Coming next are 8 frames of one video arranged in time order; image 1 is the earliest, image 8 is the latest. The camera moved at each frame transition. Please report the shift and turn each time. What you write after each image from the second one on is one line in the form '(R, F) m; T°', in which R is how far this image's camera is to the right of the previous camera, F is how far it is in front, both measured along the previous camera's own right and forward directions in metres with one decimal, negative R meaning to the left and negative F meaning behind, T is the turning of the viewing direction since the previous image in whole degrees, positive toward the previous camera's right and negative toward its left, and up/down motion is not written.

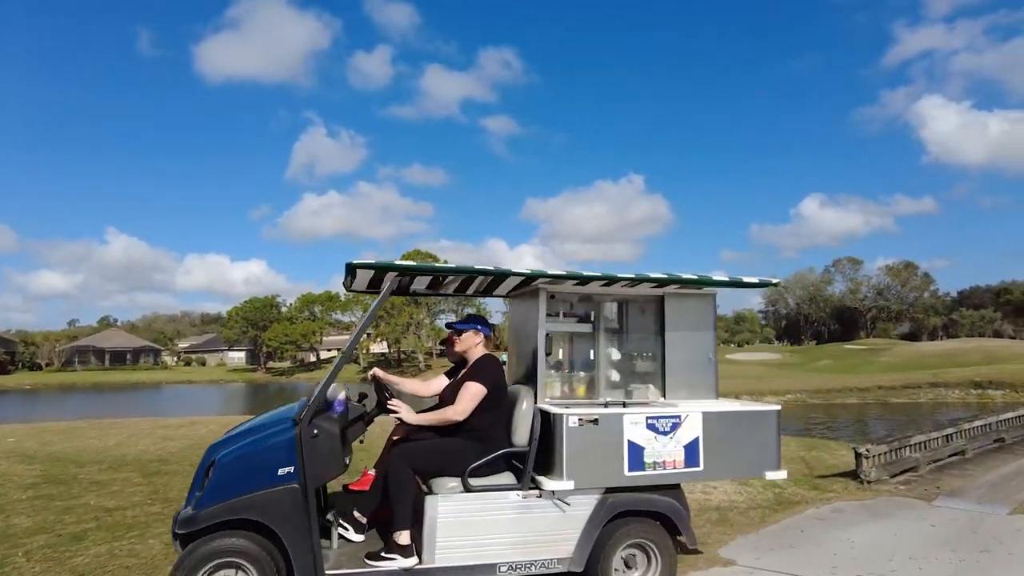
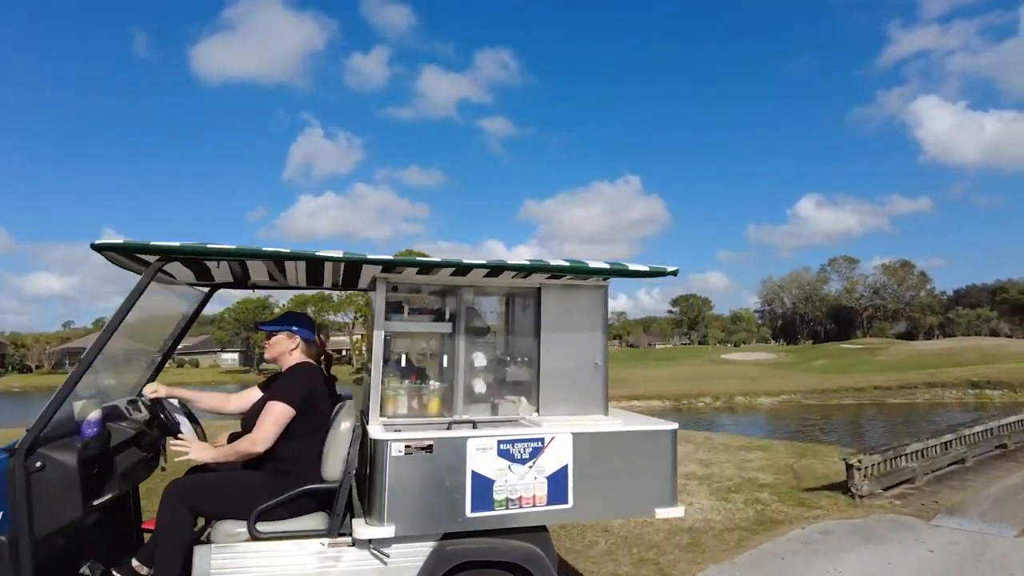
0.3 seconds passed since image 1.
(+0.6, +0.9) m; 0°
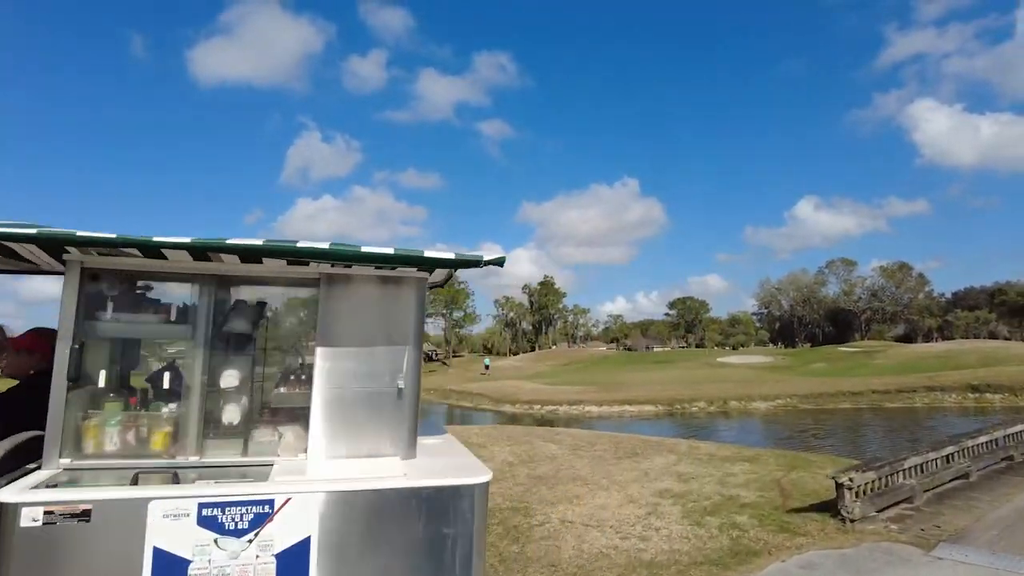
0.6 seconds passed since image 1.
(+0.6, +1.0) m; 0°
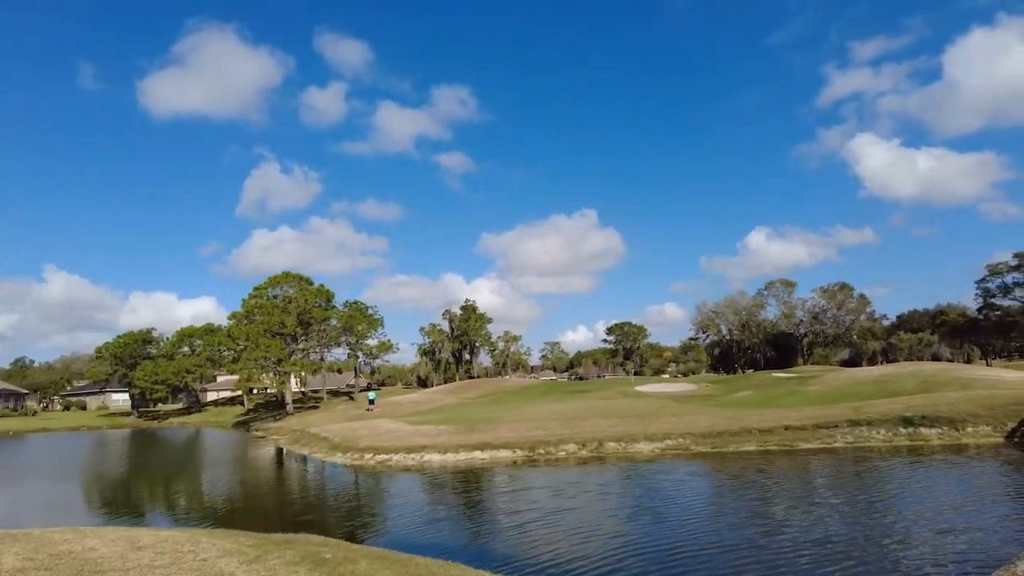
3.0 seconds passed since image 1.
(+7.5, +9.4) m; +3°
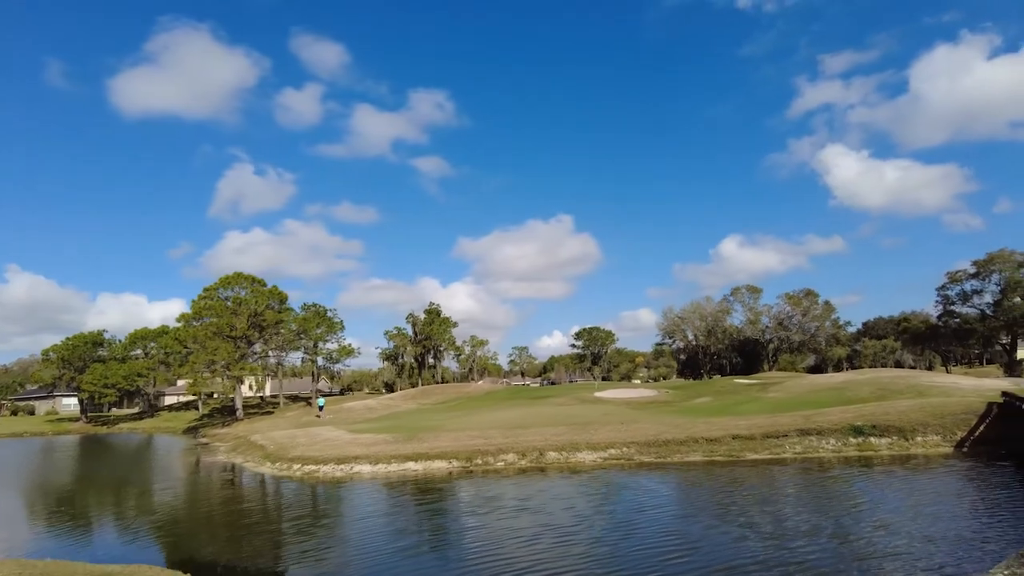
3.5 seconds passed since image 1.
(+1.8, +1.7) m; +2°
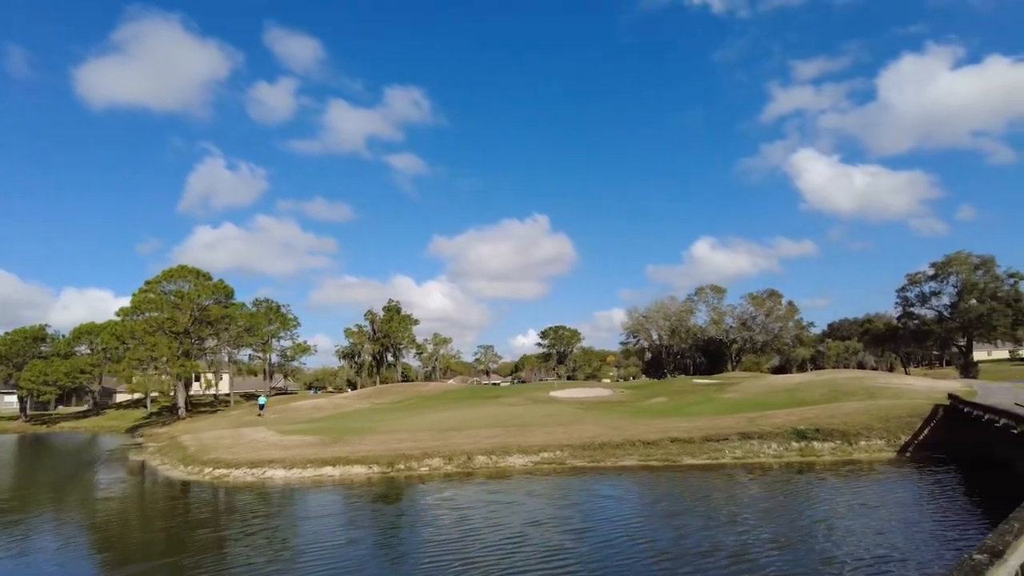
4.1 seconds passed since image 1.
(+2.1, +1.9) m; +2°
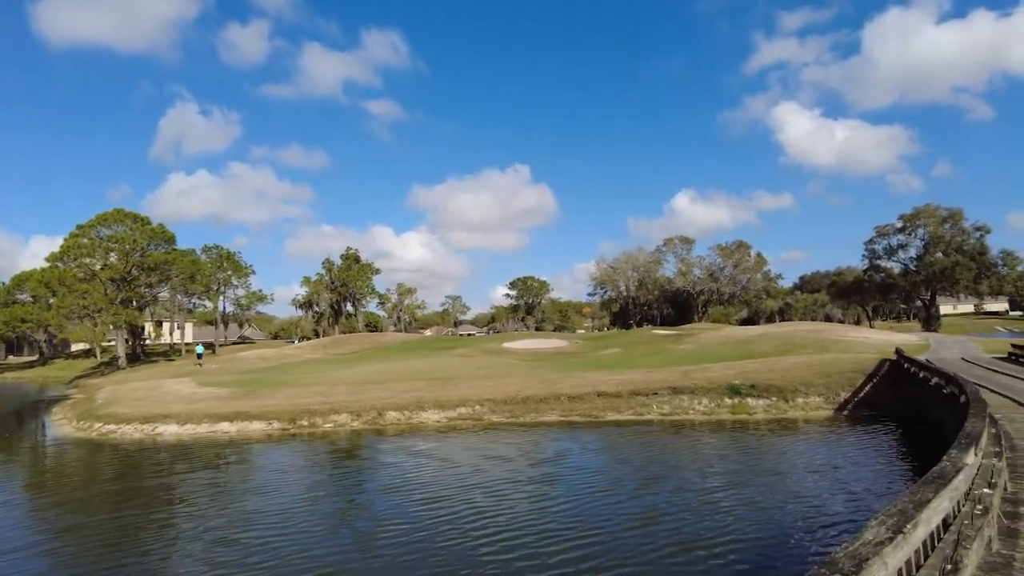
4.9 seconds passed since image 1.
(+2.6, +2.6) m; +2°
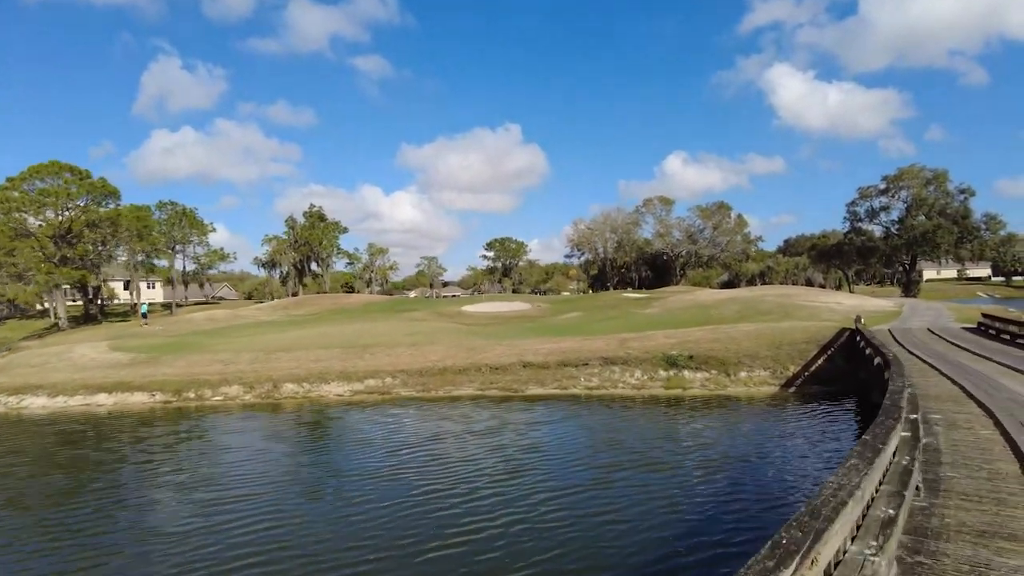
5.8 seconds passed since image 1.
(+2.8, +3.1) m; +1°
